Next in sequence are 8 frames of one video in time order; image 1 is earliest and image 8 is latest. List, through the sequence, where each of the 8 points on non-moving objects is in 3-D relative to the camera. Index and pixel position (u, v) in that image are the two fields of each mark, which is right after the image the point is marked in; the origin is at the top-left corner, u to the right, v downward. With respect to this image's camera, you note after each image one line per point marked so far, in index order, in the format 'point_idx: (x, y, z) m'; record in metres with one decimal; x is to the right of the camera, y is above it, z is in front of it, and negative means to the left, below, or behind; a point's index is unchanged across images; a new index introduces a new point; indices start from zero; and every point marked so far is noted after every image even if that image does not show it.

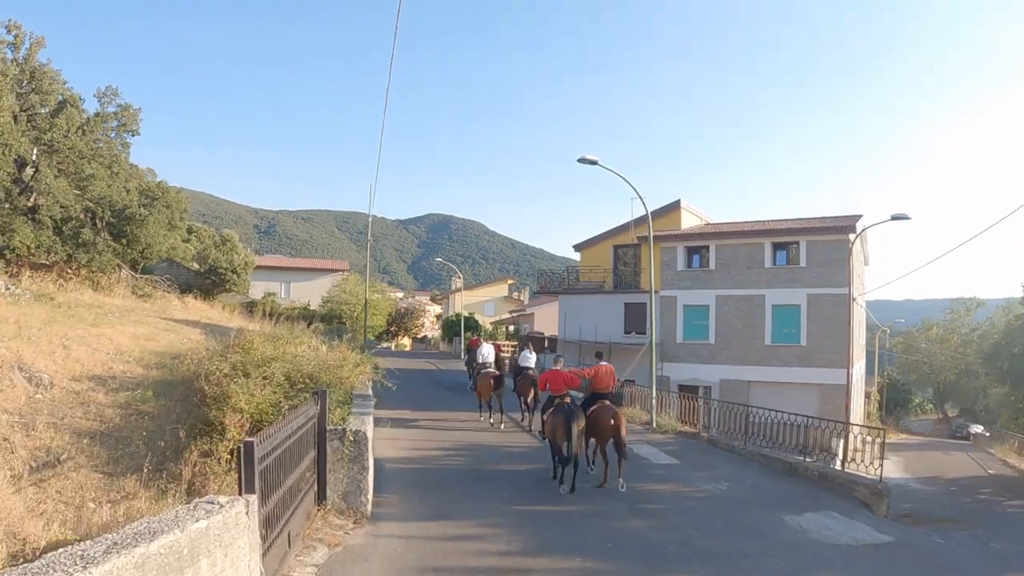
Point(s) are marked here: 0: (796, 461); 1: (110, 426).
0: (+7.4, -4.6, +19.2) m
1: (-8.4, -2.8, +15.3) m
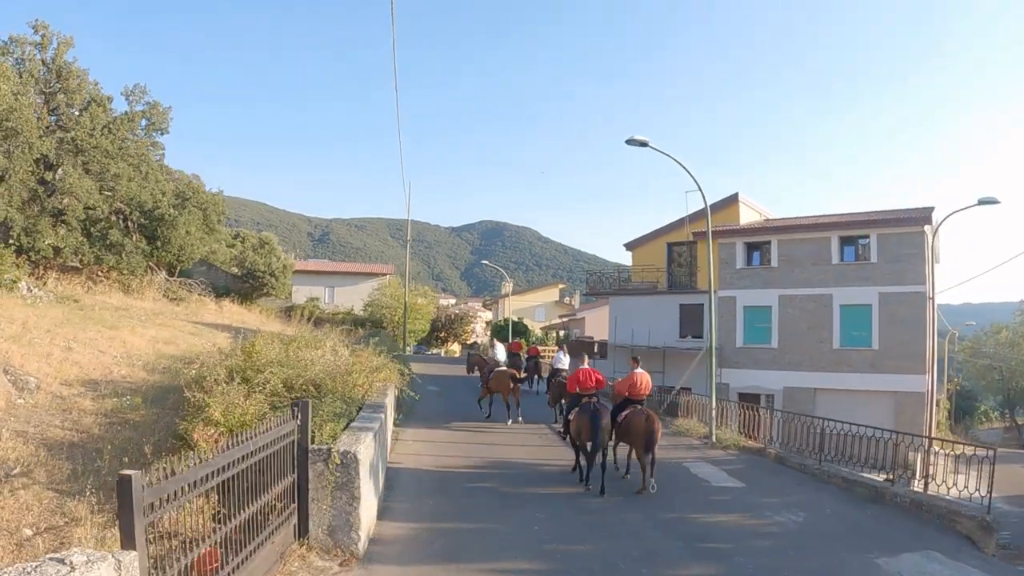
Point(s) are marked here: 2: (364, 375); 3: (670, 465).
0: (+8.2, -4.4, +16.2) m
1: (-7.9, -2.7, +13.5) m
2: (-3.2, -1.9, +15.9) m
3: (+3.5, -3.8, +15.9) m
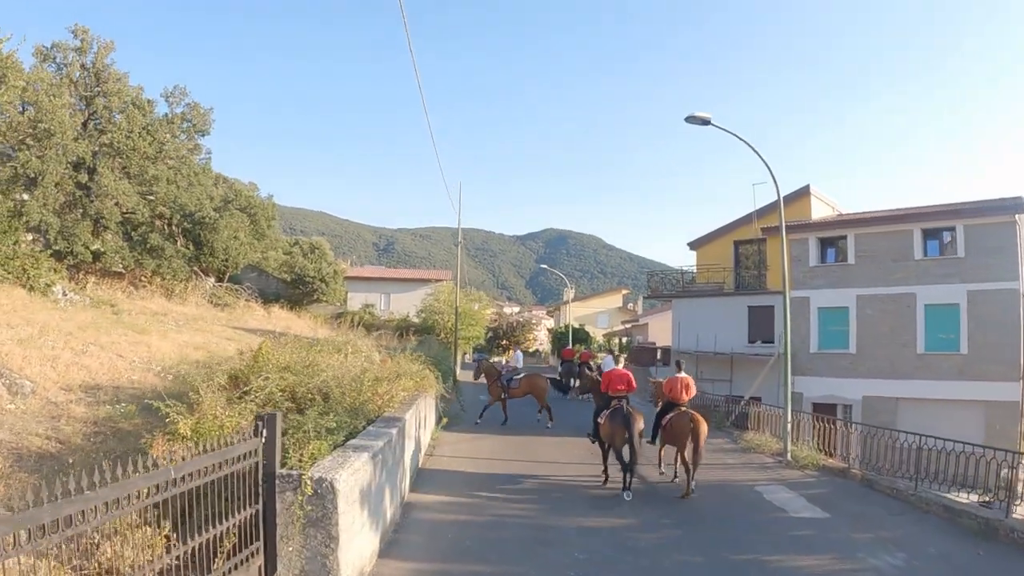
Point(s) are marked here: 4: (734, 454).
0: (+8.9, -4.2, +13.2) m
1: (-7.4, -2.7, +12.0) m
2: (-2.5, -1.8, +14.0) m
3: (+4.2, -3.6, +13.3) m
4: (+4.9, -3.7, +15.9) m
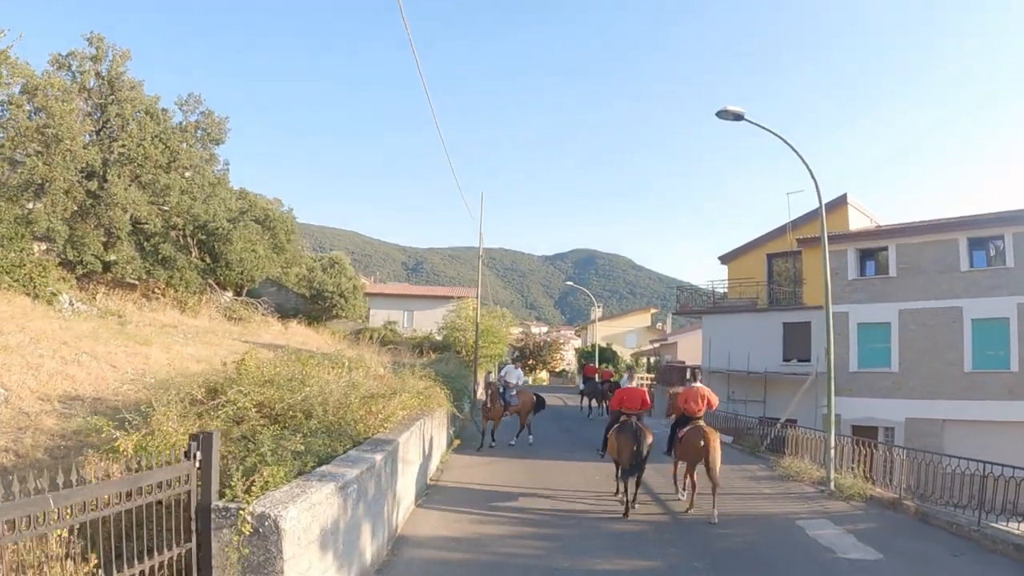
0: (+9.0, -4.3, +11.4) m
1: (-7.3, -2.7, +10.8) m
2: (-2.3, -1.9, +12.7) m
3: (+4.3, -3.7, +11.7) m
4: (+5.1, -3.8, +14.2) m
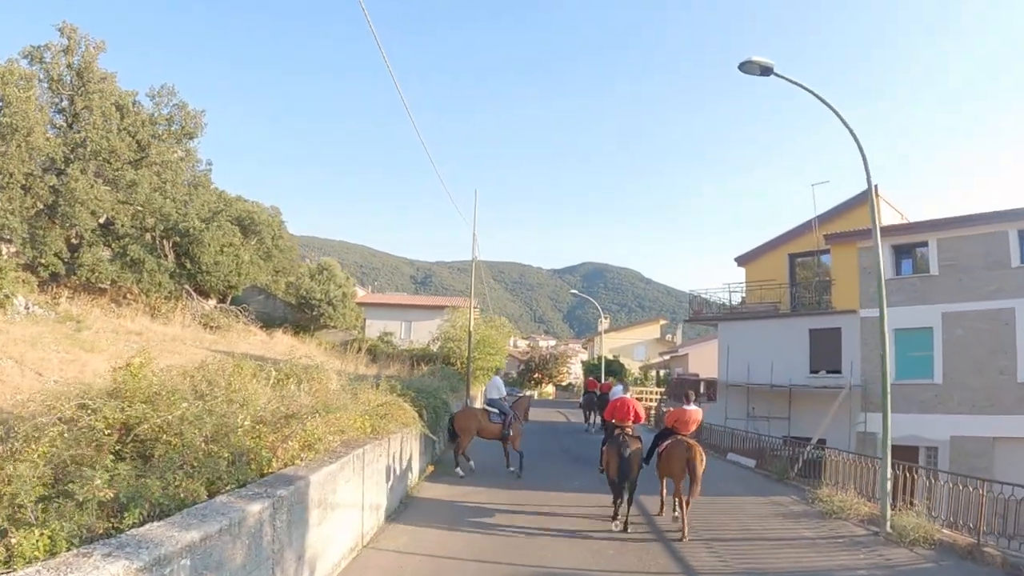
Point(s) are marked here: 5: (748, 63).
0: (+8.7, -4.1, +8.7) m
1: (-7.7, -2.5, +8.3) m
2: (-2.7, -1.7, +10.1) m
3: (+3.9, -3.6, +9.1) m
4: (+4.8, -3.7, +11.6) m
5: (+3.7, +3.5, +11.4) m
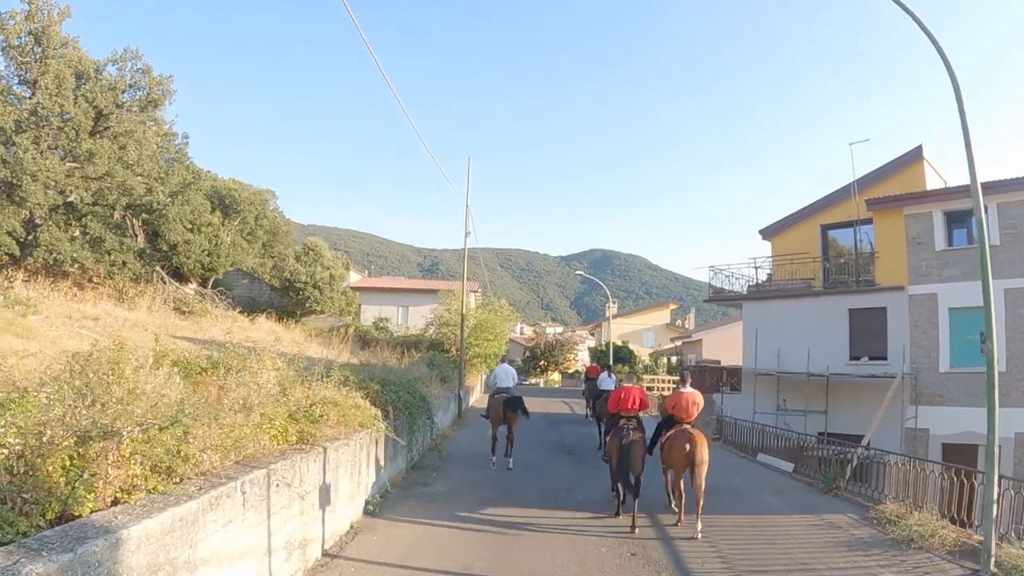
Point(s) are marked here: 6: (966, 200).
0: (+8.4, -3.7, +5.9) m
1: (-8.0, -2.1, +5.7) m
2: (-2.9, -1.3, +7.4) m
3: (+3.6, -3.1, +6.4) m
4: (+4.5, -3.2, +8.9) m
5: (+3.4, +4.0, +8.5) m
6: (+11.1, +2.1, +17.7) m
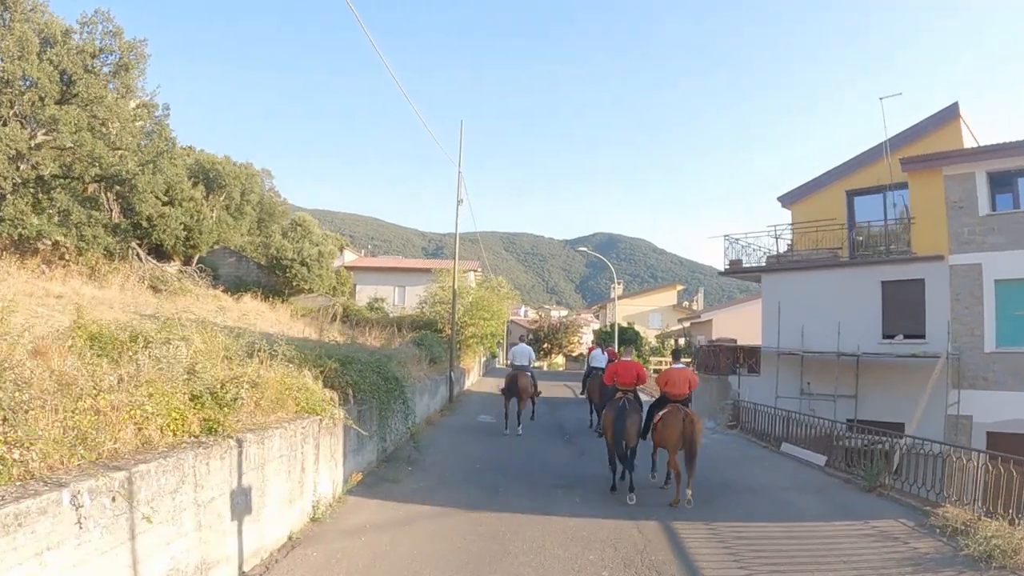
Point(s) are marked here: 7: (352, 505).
0: (+8.2, -3.3, +4.1) m
1: (-8.2, -1.8, +3.9) m
2: (-3.2, -0.9, +5.6) m
3: (+3.4, -2.7, +4.5) m
4: (+4.3, -2.8, +7.0) m
5: (+3.2, +4.5, +6.5) m
6: (+10.9, +2.8, +15.7) m
7: (-2.0, -2.9, +9.3) m
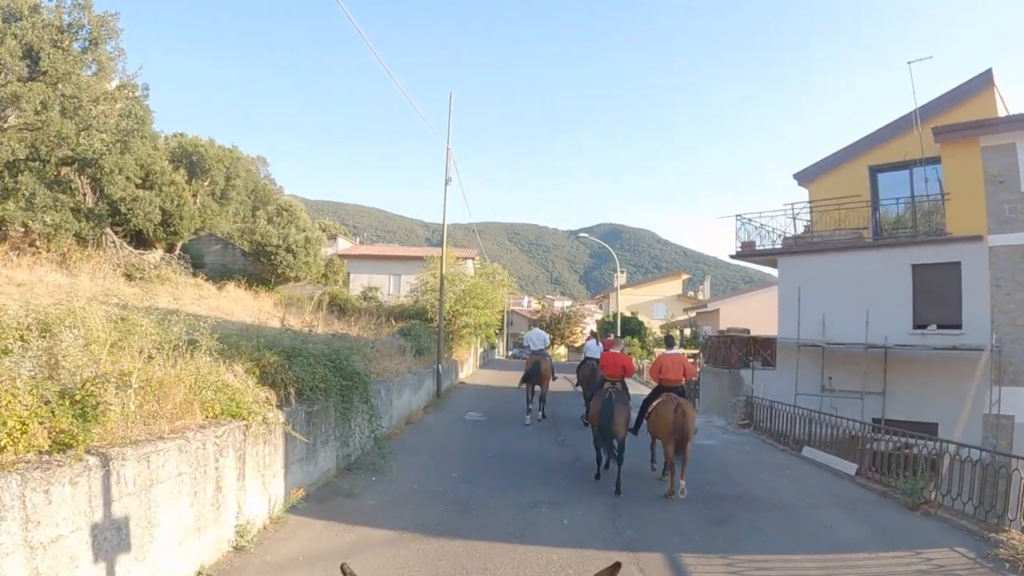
0: (+7.8, -3.1, +2.5) m
1: (-8.5, -1.6, +2.4) m
2: (-3.5, -0.7, +4.0) m
3: (+3.1, -2.6, +2.9) m
4: (+4.0, -2.6, +5.4) m
5: (+2.9, +4.6, +4.8) m
6: (+10.7, +3.1, +14.0) m
7: (-2.3, -2.7, +7.7) m
